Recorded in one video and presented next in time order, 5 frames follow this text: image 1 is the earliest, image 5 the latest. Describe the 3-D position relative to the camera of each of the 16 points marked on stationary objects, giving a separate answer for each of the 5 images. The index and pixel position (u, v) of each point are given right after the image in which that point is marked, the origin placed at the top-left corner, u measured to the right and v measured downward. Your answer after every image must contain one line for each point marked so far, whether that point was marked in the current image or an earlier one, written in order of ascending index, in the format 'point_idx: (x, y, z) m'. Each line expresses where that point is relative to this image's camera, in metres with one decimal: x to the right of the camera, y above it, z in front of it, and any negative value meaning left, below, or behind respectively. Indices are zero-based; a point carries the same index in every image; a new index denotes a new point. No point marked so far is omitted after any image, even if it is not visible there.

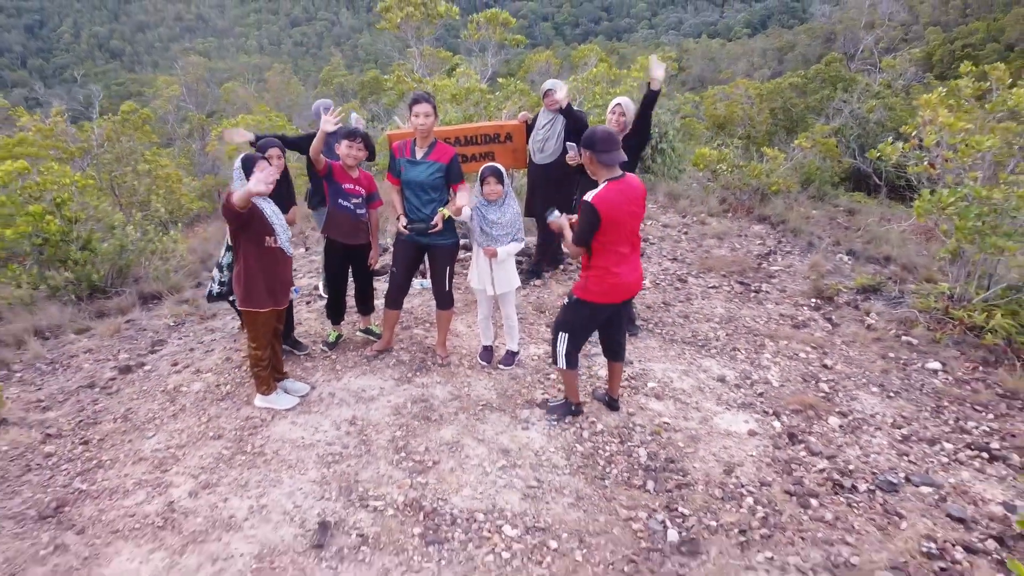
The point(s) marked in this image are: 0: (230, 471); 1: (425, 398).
0: (-0.8, -0.5, +2.3) m
1: (-0.3, -0.3, +2.7) m
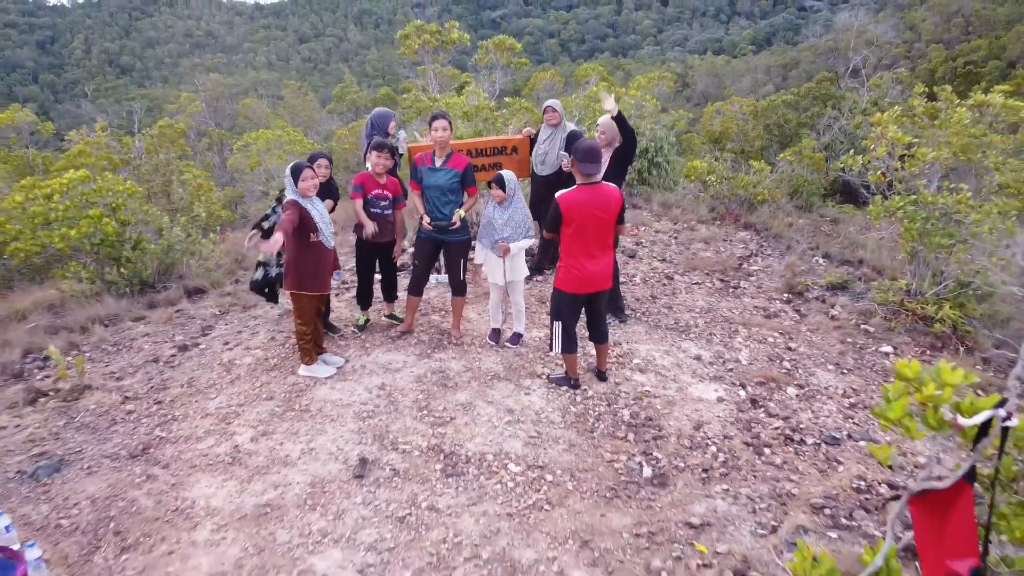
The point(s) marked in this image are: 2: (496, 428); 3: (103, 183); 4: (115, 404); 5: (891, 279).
0: (-0.7, -0.4, +2.7) m
1: (-0.3, -0.3, +3.1) m
2: (-0.1, -0.4, +2.7) m
3: (-2.2, +0.6, +4.6) m
4: (-1.4, -0.4, +3.0) m
5: (+2.0, +0.1, +4.4) m
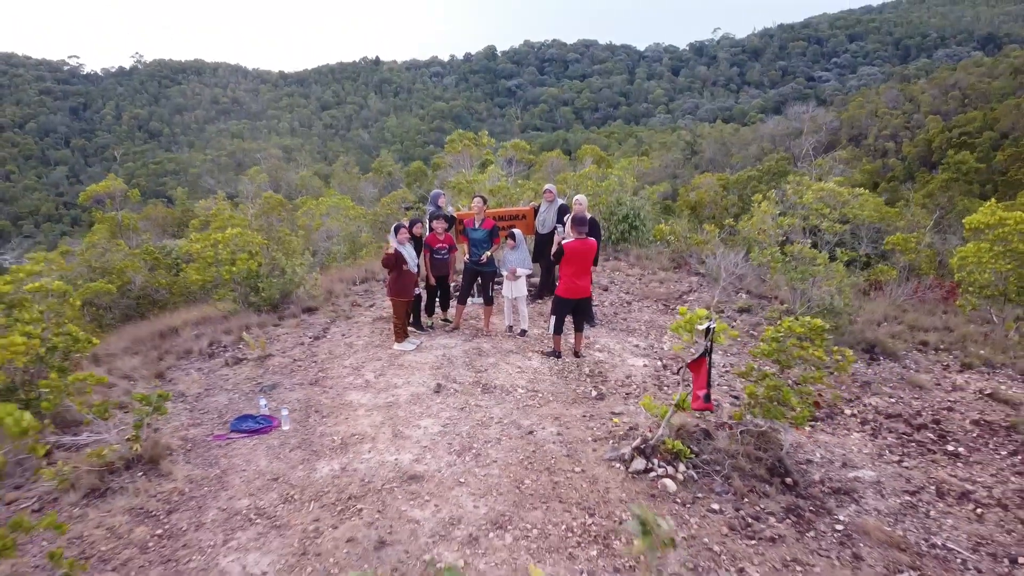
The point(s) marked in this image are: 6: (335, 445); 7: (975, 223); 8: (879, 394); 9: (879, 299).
0: (-0.7, -0.5, +4.7) m
1: (-0.2, -0.4, +5.1) m
2: (0.0, -0.5, +4.7) m
3: (-2.1, +0.4, +6.7) m
4: (-1.4, -0.5, +5.0) m
5: (+2.1, -0.1, +6.4) m
6: (-0.8, -0.7, +3.8) m
7: (+3.9, +0.5, +7.0) m
8: (+2.2, -0.6, +5.0) m
9: (+3.7, -0.1, +8.3) m
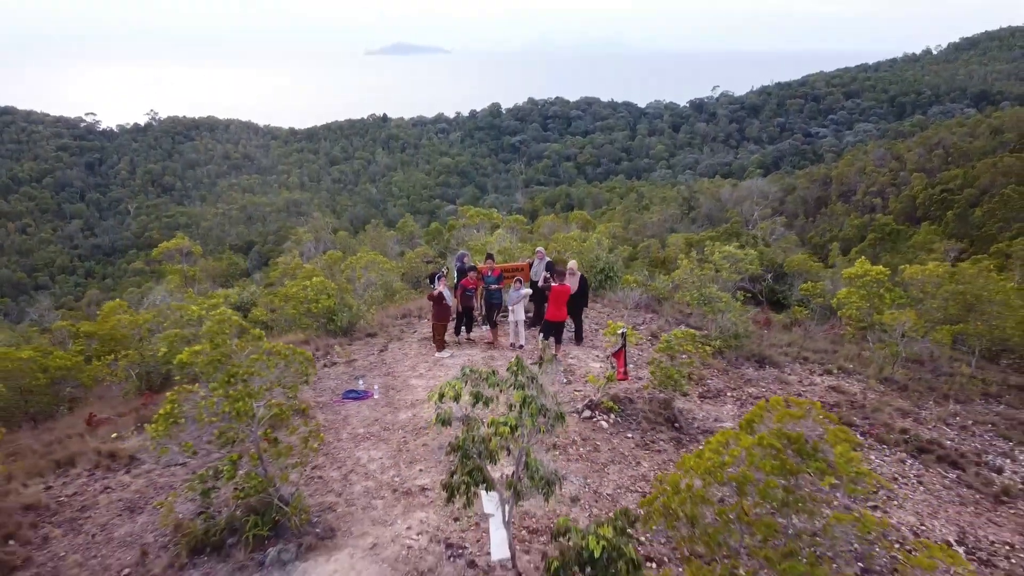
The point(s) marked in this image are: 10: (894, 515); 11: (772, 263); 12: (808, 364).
0: (-0.7, -0.7, +7.4) m
1: (-0.2, -0.6, +7.8) m
2: (0.0, -0.7, +7.3) m
3: (-2.1, 0.0, +9.4) m
4: (-1.3, -0.7, +7.6) m
5: (+2.1, -0.5, +9.1) m
6: (-0.8, -0.9, +6.4) m
7: (+4.0, +0.2, +9.7) m
8: (+2.2, -0.9, +7.6) m
9: (+3.7, -0.5, +11.0) m
10: (+2.5, -1.5, +5.4) m
11: (+4.2, +0.4, +13.3) m
12: (+3.2, -0.8, +8.9) m
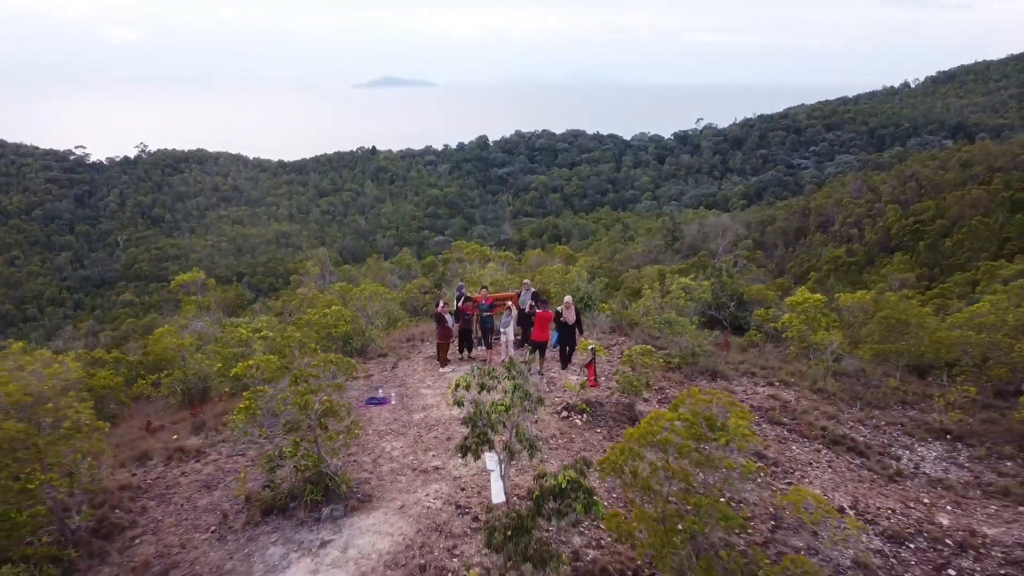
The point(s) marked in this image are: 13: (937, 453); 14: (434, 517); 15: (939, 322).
0: (-0.8, -1.0, +8.9) m
1: (-0.3, -0.9, +9.3) m
2: (-0.1, -1.0, +8.9) m
3: (-2.2, -0.3, +10.9) m
4: (-1.4, -1.0, +9.1) m
5: (+2.0, -0.8, +10.6) m
6: (-0.9, -1.1, +7.9) m
7: (+3.8, -0.2, +11.3) m
8: (+2.2, -1.2, +9.2) m
9: (+3.6, -0.9, +12.5) m
10: (+2.5, -1.6, +7.0) m
11: (+4.0, -0.1, +14.9) m
12: (+3.1, -1.1, +10.5) m
13: (+4.2, -1.6, +8.2) m
14: (-0.6, -1.6, +5.9) m
15: (+5.7, -0.5, +11.1) m
